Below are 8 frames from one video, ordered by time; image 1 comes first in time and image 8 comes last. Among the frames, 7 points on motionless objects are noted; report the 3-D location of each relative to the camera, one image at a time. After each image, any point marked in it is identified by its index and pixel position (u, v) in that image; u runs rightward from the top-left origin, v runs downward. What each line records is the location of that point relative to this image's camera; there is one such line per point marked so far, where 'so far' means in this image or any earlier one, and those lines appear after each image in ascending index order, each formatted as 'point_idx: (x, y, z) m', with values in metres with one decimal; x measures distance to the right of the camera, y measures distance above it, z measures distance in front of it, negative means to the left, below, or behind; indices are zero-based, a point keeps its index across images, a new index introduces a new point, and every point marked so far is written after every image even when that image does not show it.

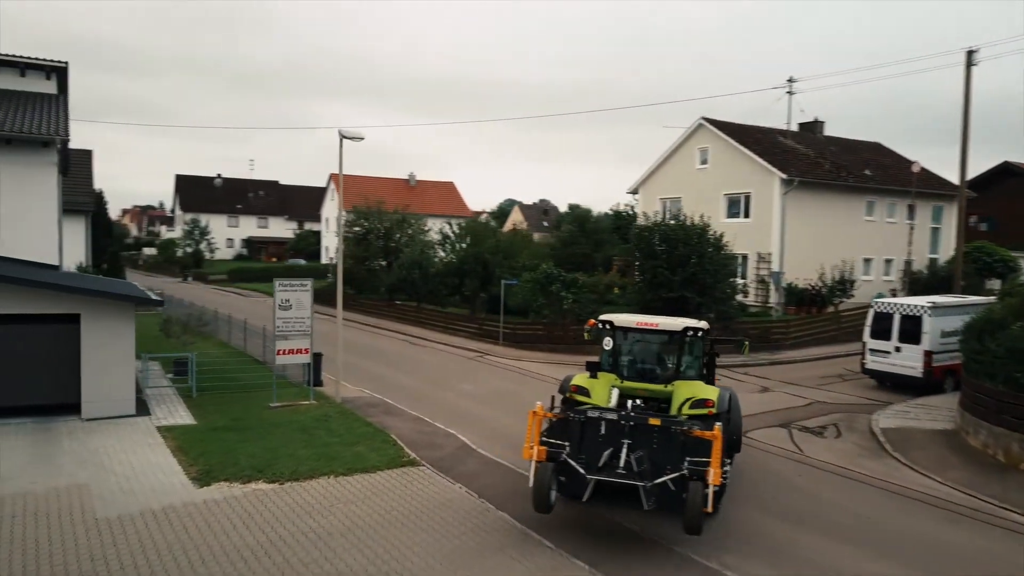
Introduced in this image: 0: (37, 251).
0: (-10.1, +0.8, +17.4) m
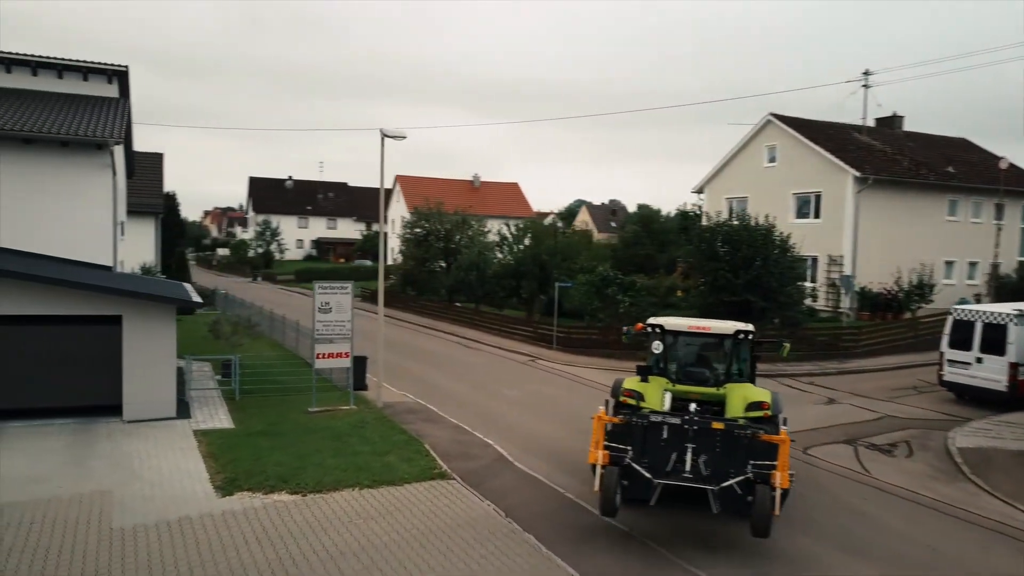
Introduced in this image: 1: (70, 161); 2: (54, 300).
0: (-9.1, +0.8, +17.6) m
1: (-9.3, +2.7, +17.2) m
2: (-7.4, -0.2, +13.1) m
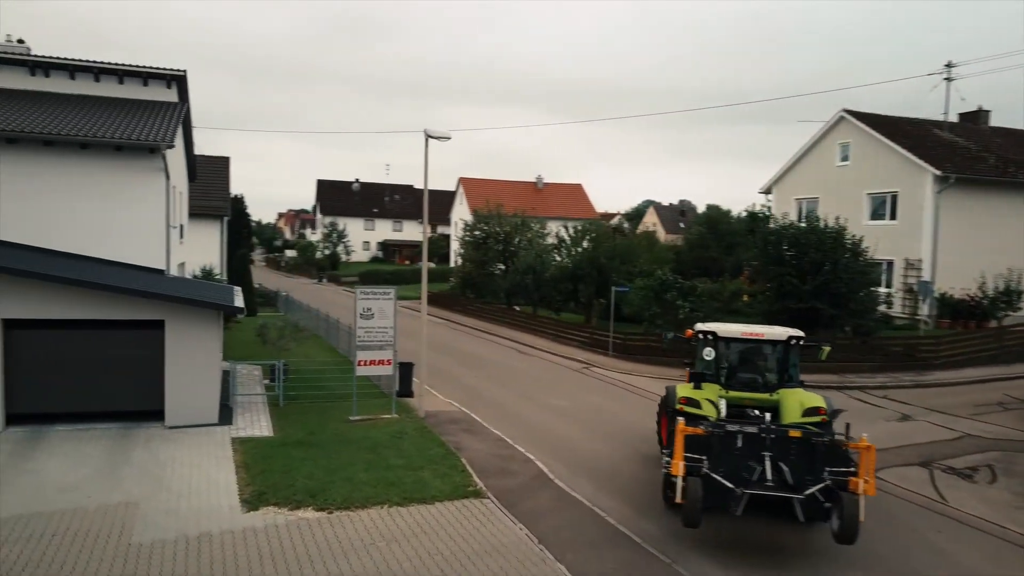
0: (-8.0, +0.7, +17.7) m
1: (-8.2, +2.6, +17.4) m
2: (-6.6, -0.3, +13.1) m
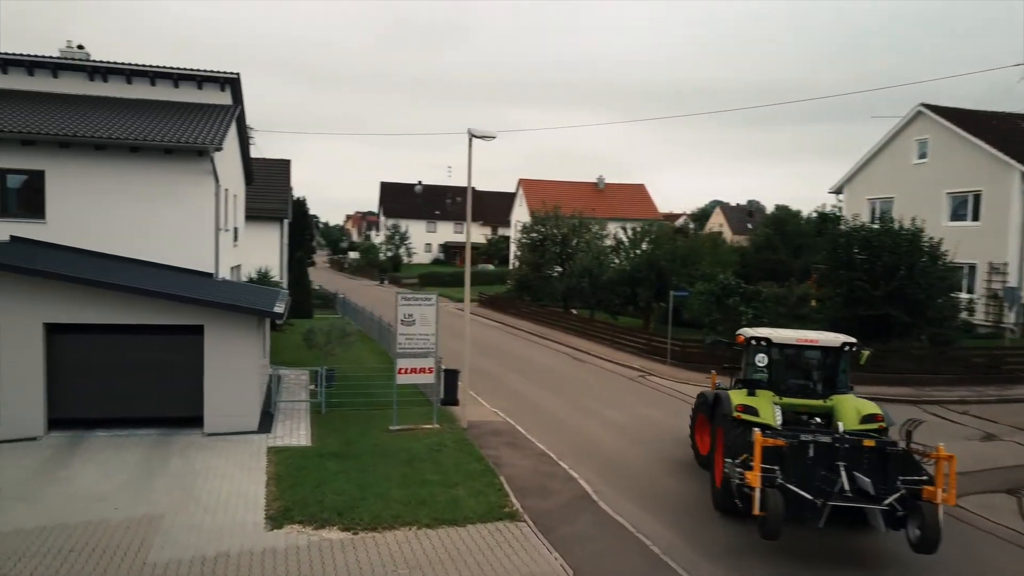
0: (-6.9, +0.6, +17.7) m
1: (-7.2, +2.6, +17.4) m
2: (-5.9, -0.4, +12.9) m
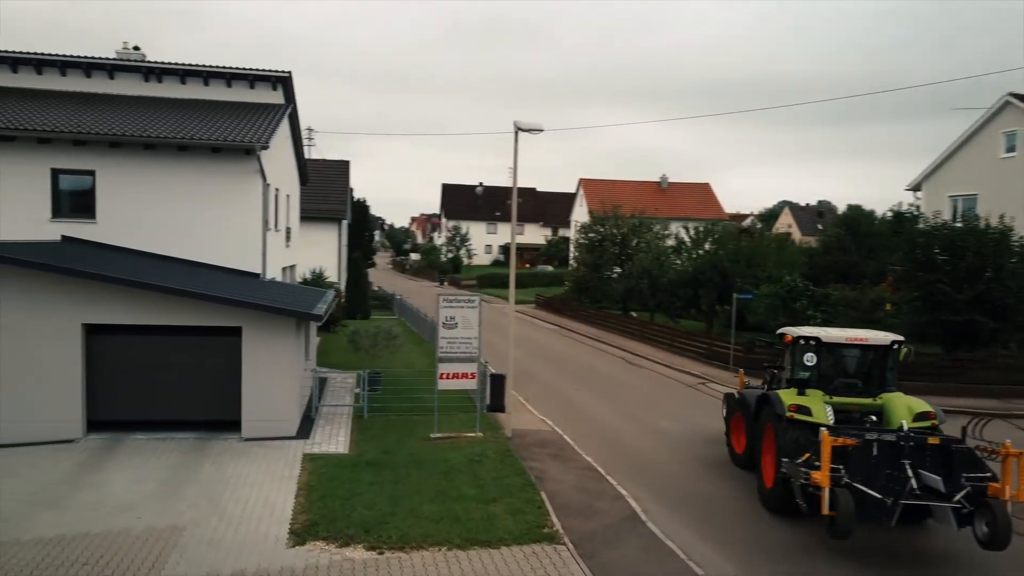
0: (-5.8, +0.6, +17.4) m
1: (-6.1, +2.6, +17.2) m
2: (-5.2, -0.4, +12.6) m
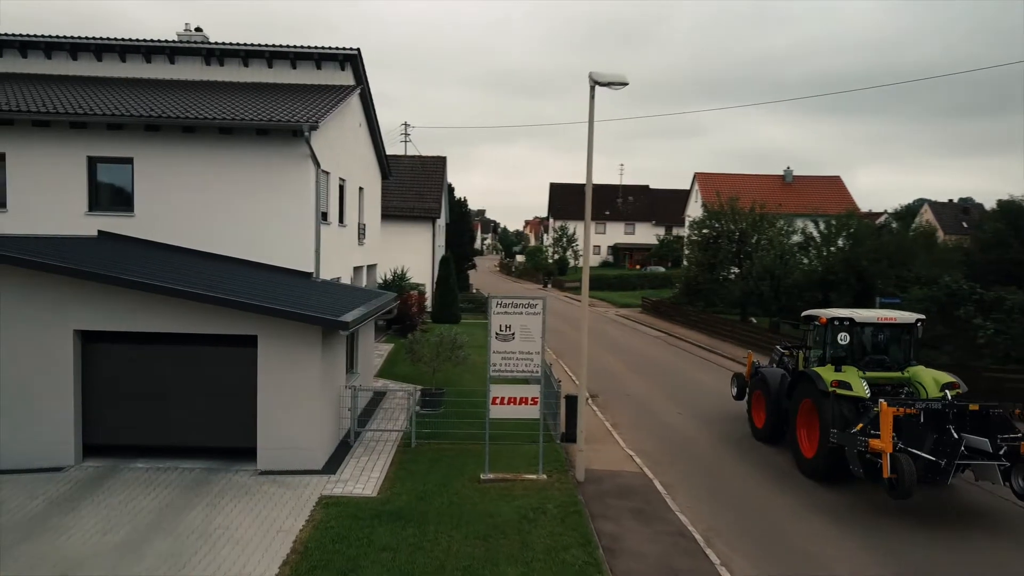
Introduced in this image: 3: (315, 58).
0: (-4.2, +0.6, +15.4) m
1: (-4.5, +2.6, +15.2) m
2: (-4.3, -0.4, +10.6) m
3: (-4.7, +5.4, +19.4) m
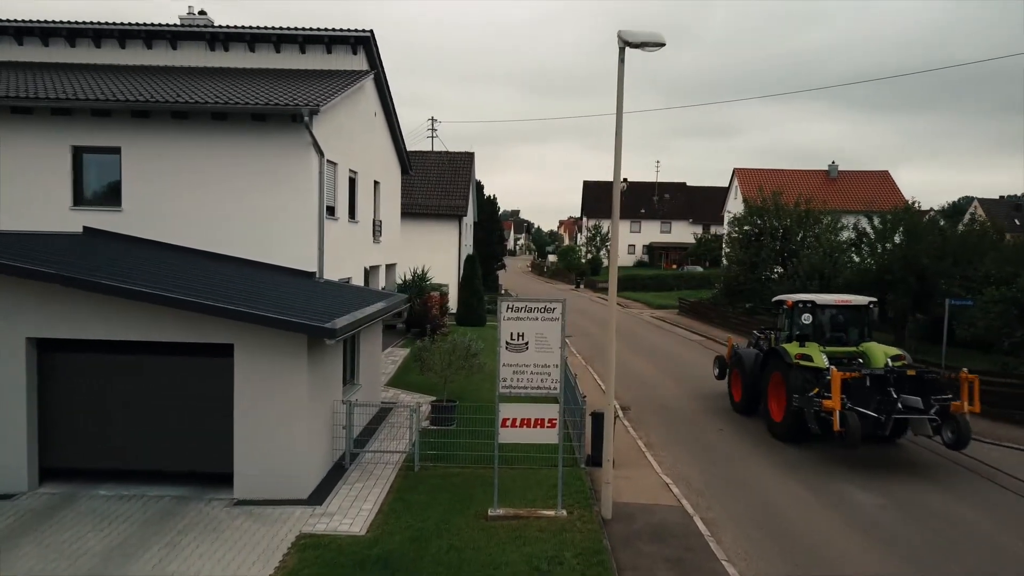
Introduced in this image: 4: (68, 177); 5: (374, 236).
0: (-3.8, +0.6, +14.0) m
1: (-4.1, +2.5, +13.8) m
2: (-4.1, -0.4, +9.2) m
3: (-4.1, +5.4, +18.0) m
4: (-7.5, +1.9, +13.8) m
5: (-3.3, +1.3, +19.8) m
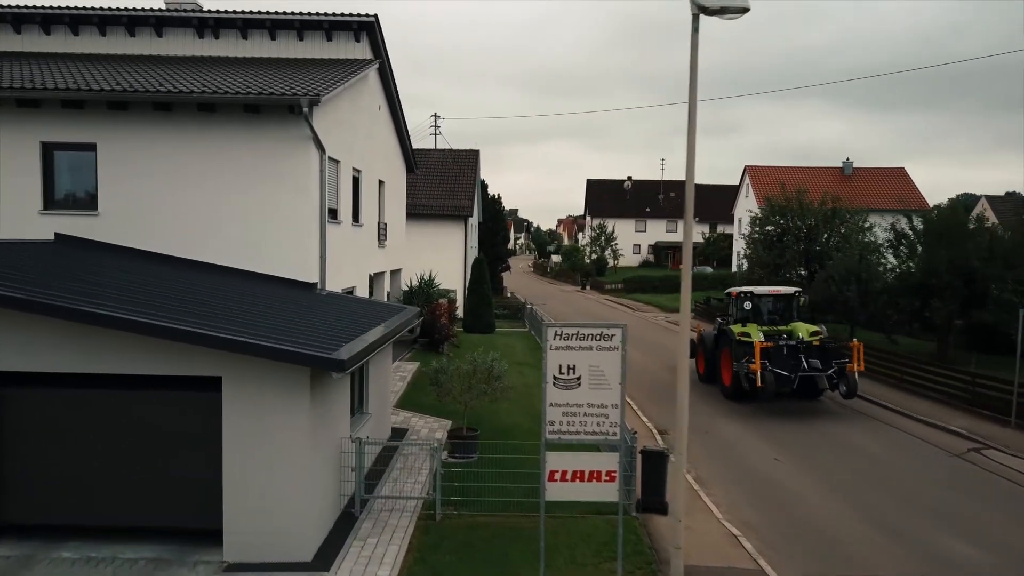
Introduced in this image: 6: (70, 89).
0: (-3.4, +0.4, +12.5) m
1: (-3.7, +2.3, +12.3) m
2: (-3.7, -0.6, +7.7) m
3: (-3.8, +5.2, +16.5) m
4: (-7.1, +1.7, +12.3) m
5: (-3.0, +1.1, +18.3) m
6: (-6.3, +2.8, +11.7) m
